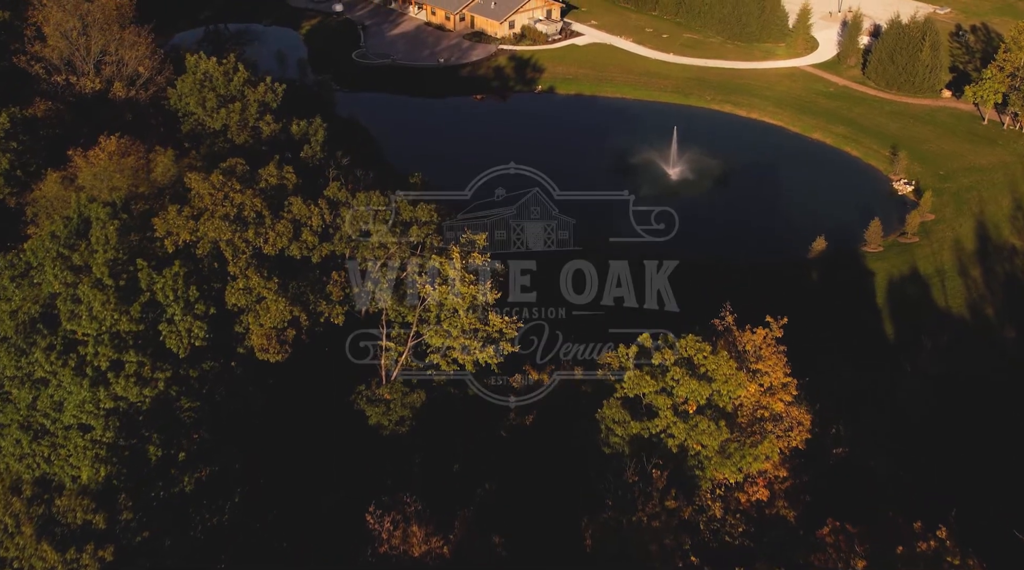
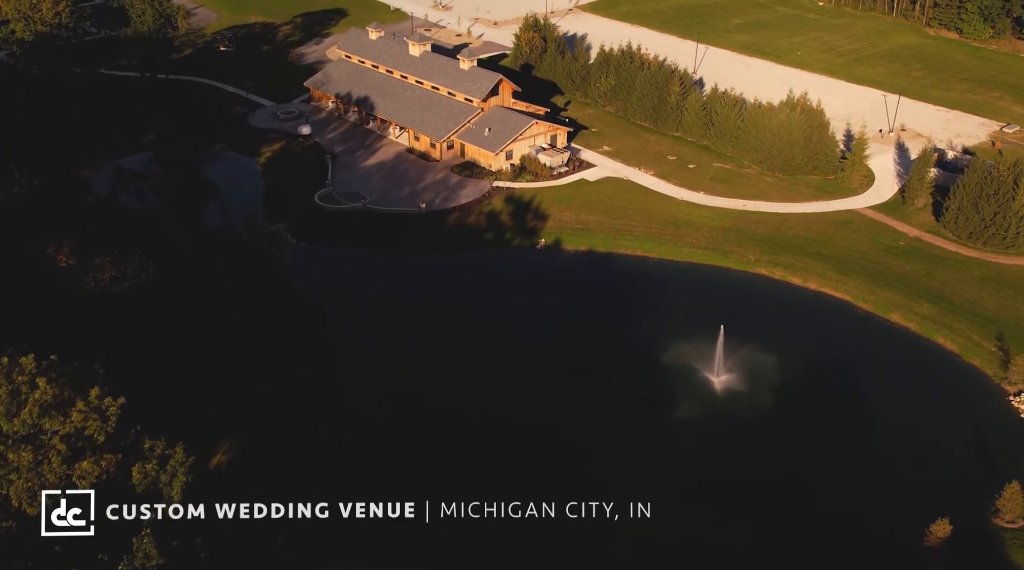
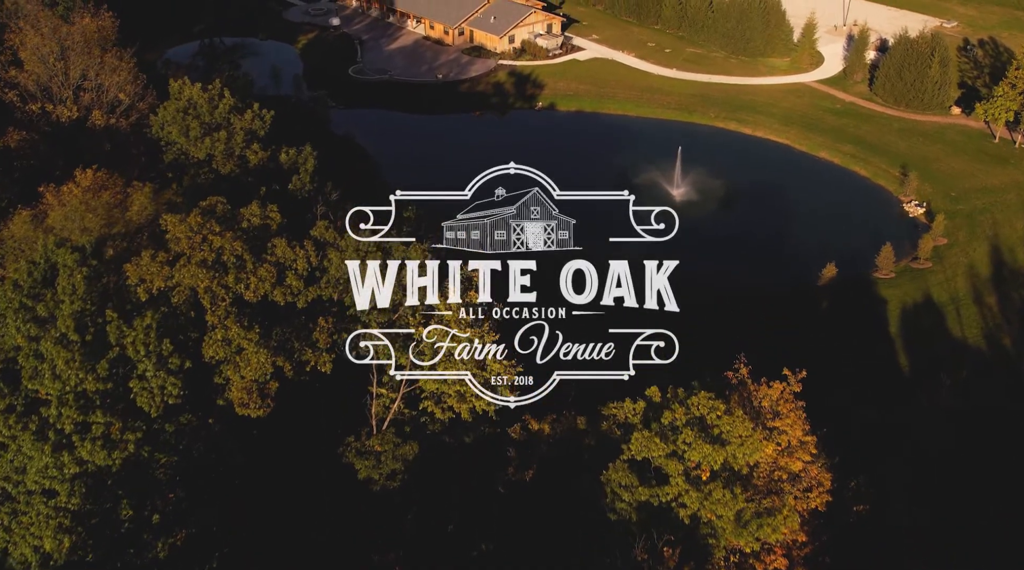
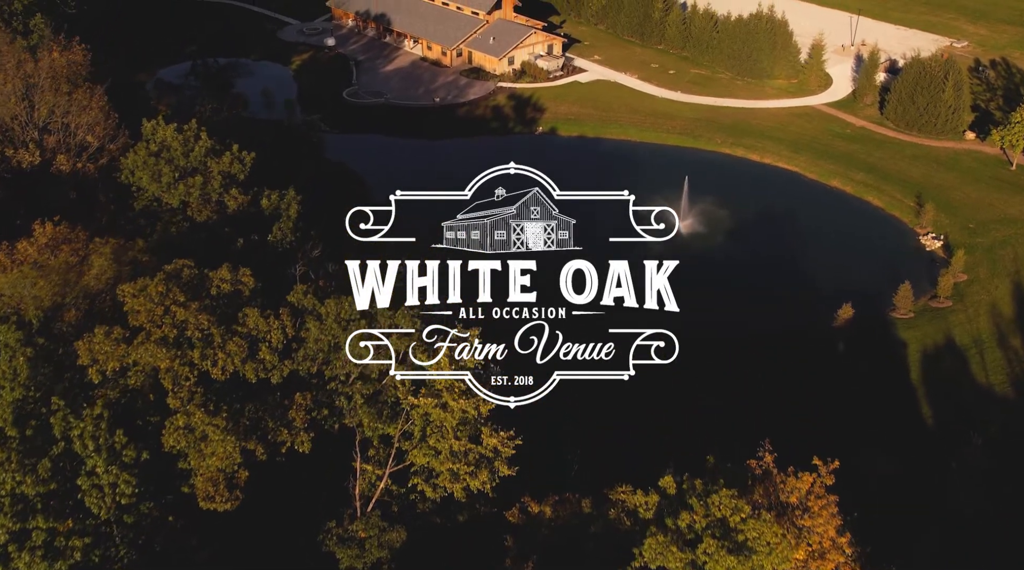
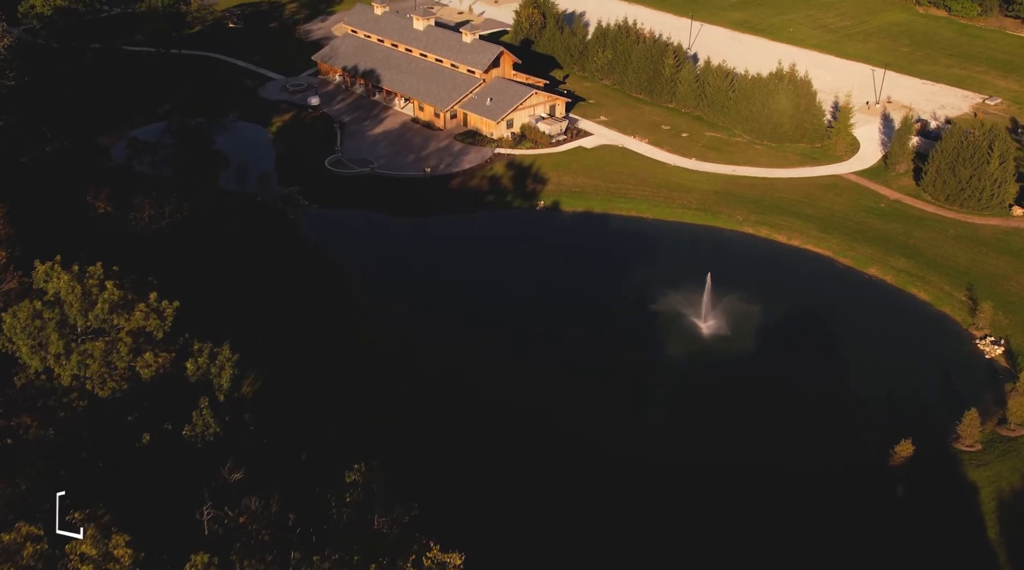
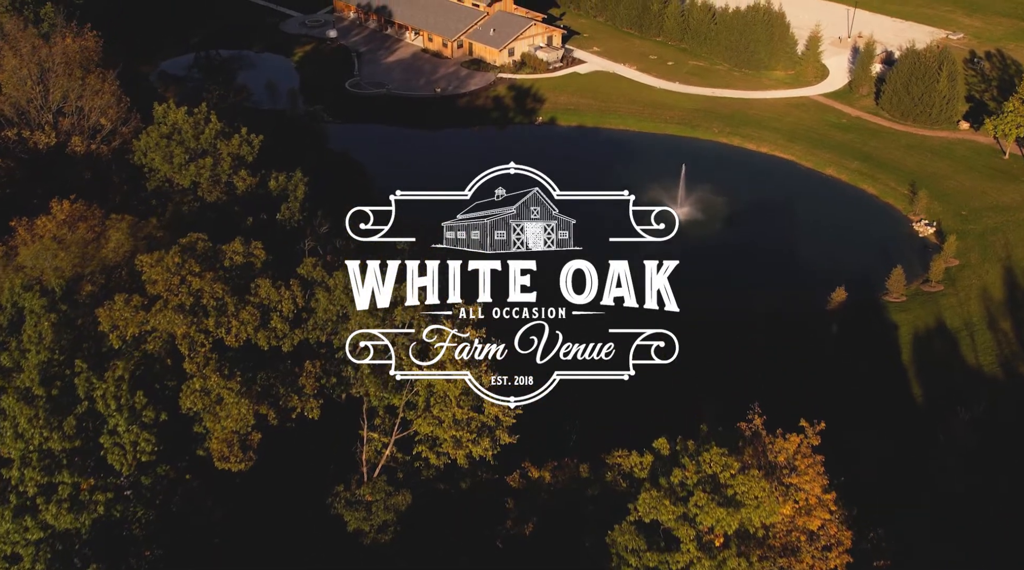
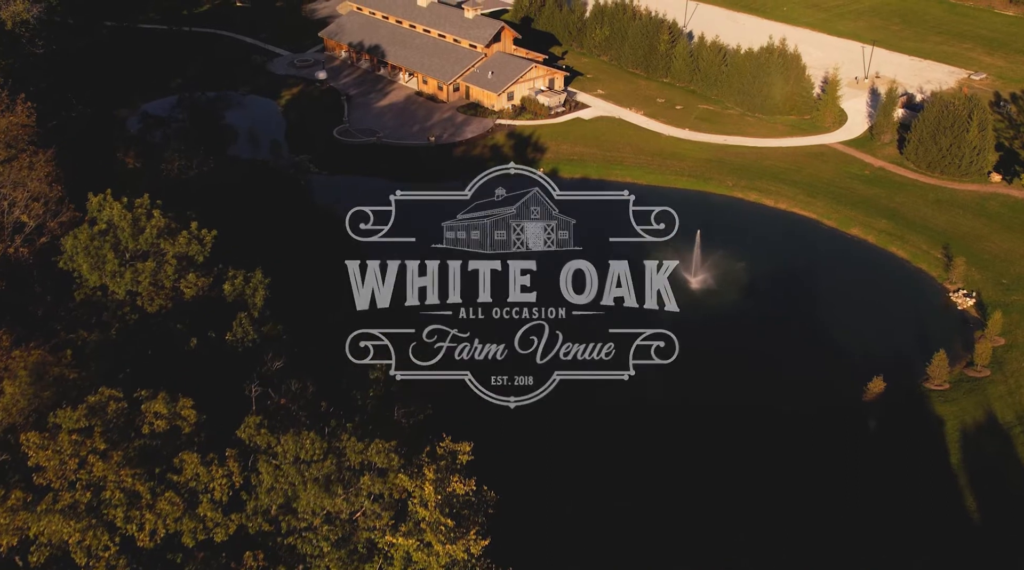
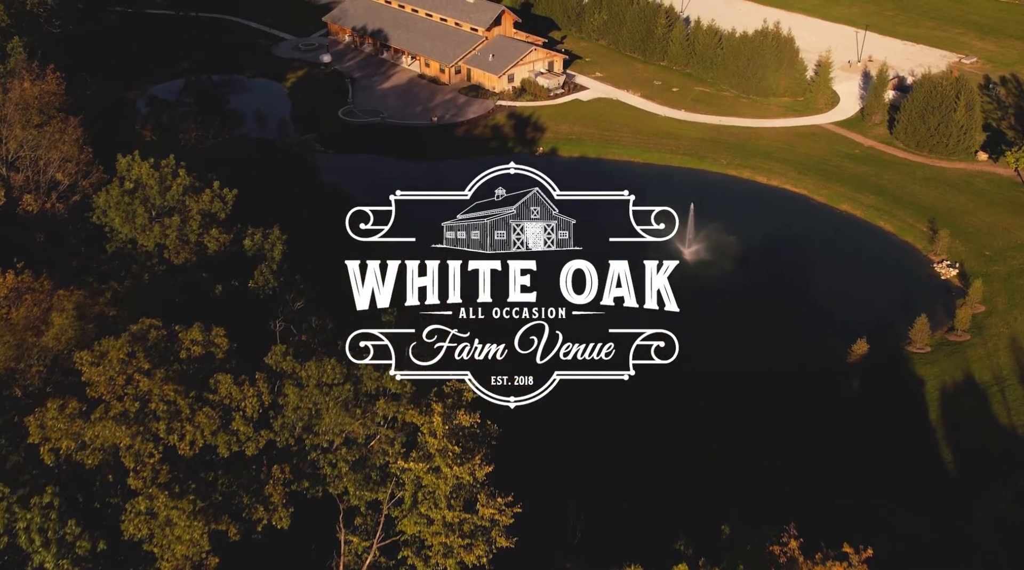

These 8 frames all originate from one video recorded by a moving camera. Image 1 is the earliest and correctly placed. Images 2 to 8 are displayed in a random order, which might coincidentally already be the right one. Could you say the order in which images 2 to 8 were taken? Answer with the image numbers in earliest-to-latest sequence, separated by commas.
3, 6, 4, 8, 7, 5, 2
